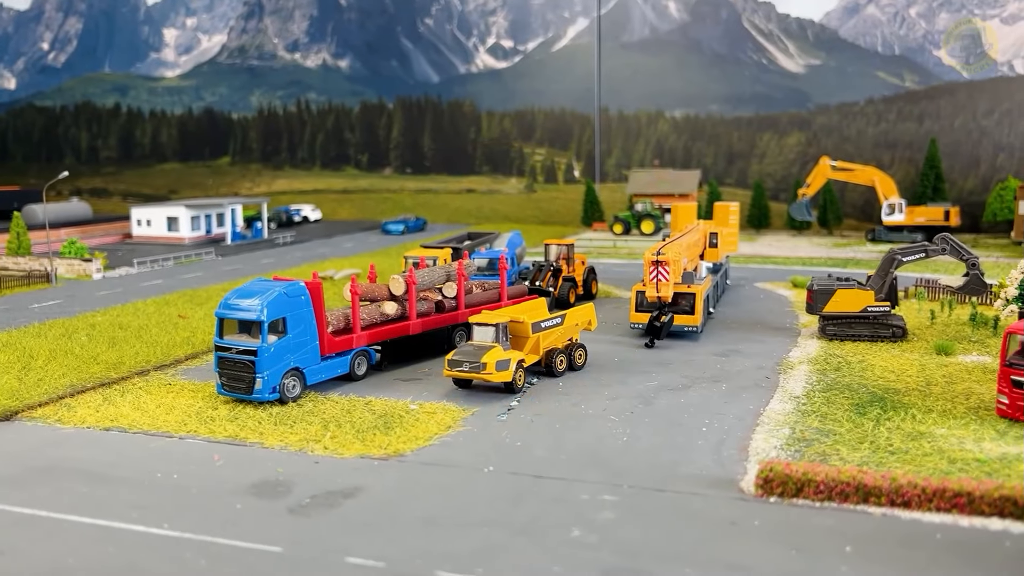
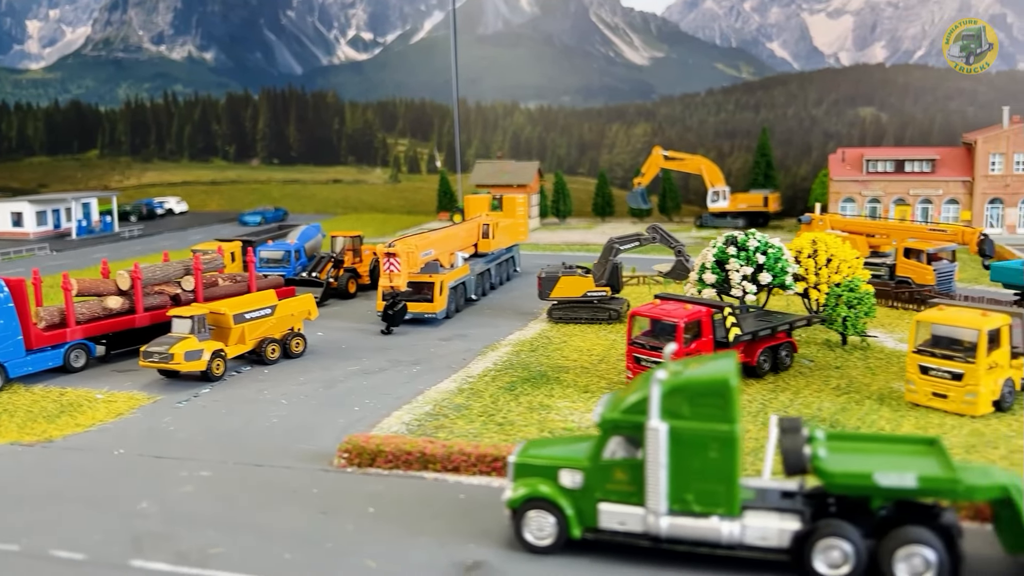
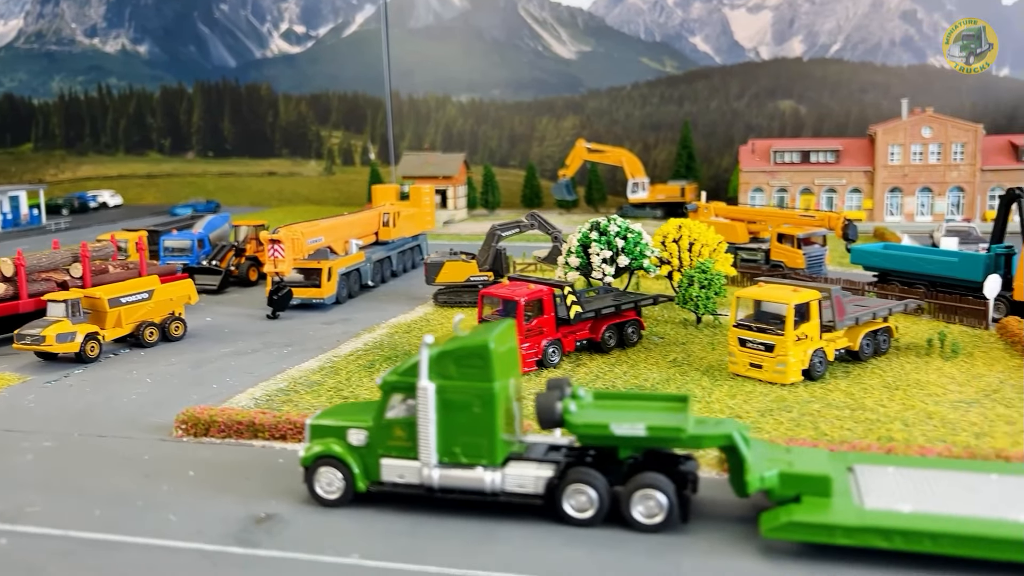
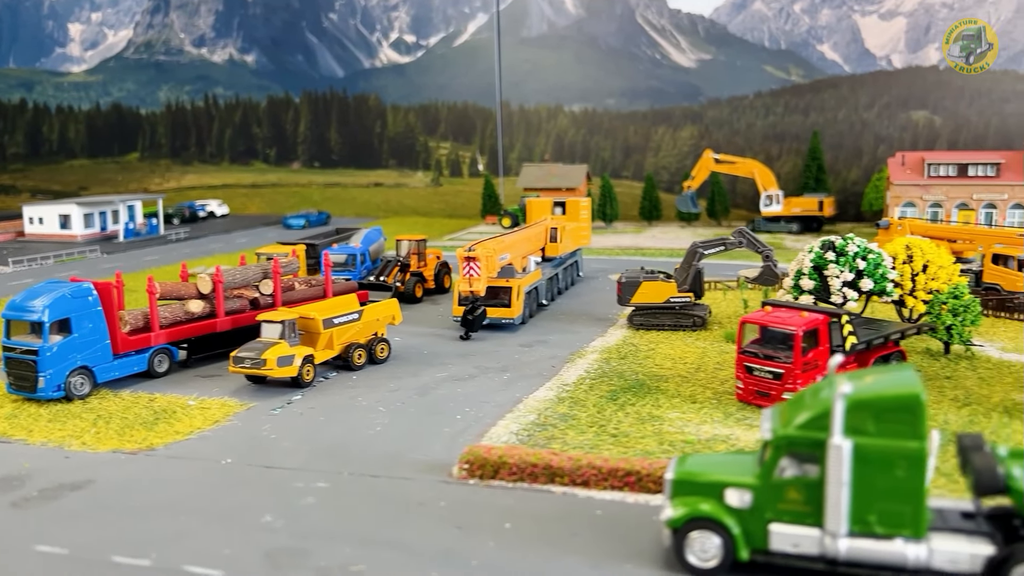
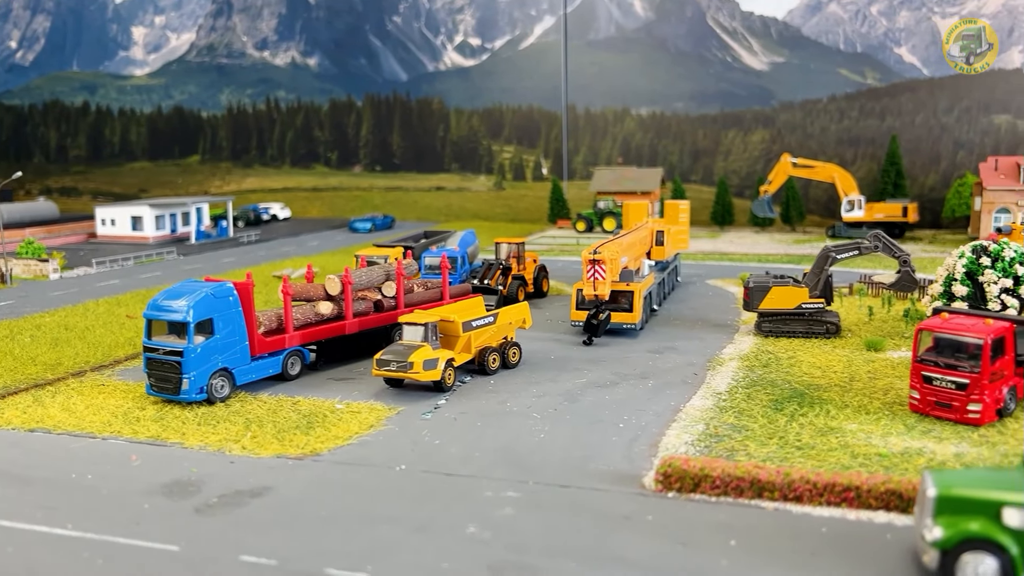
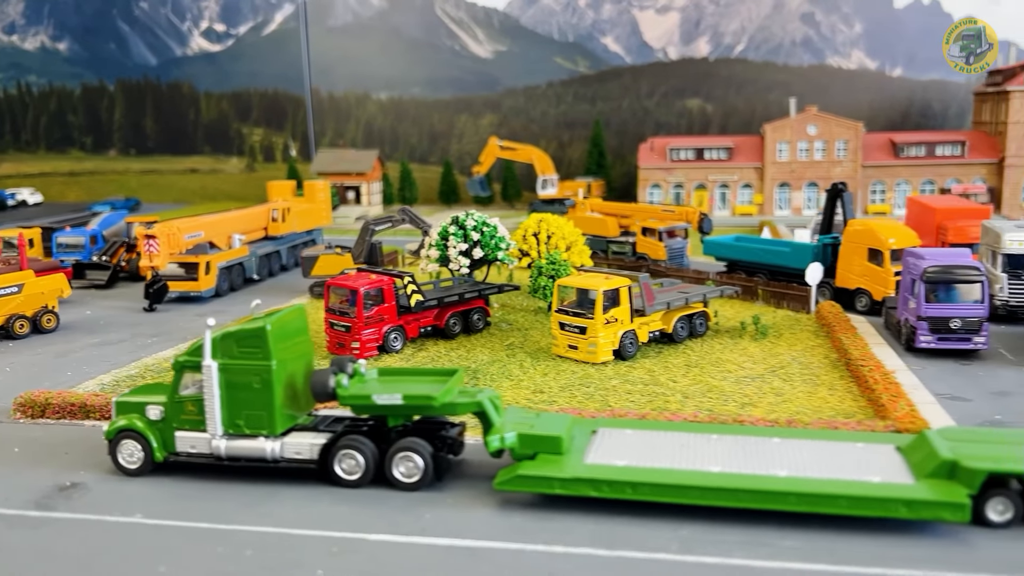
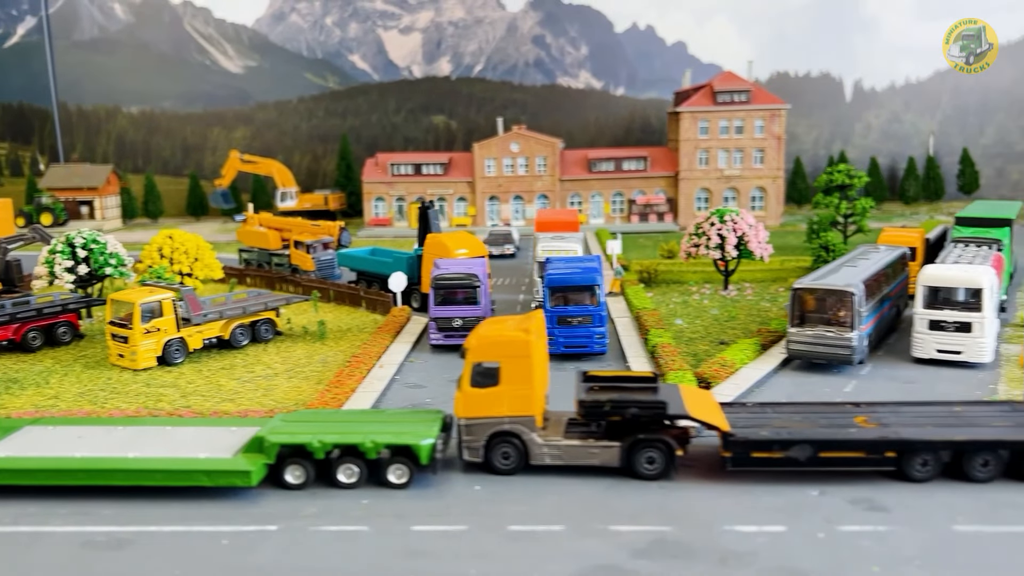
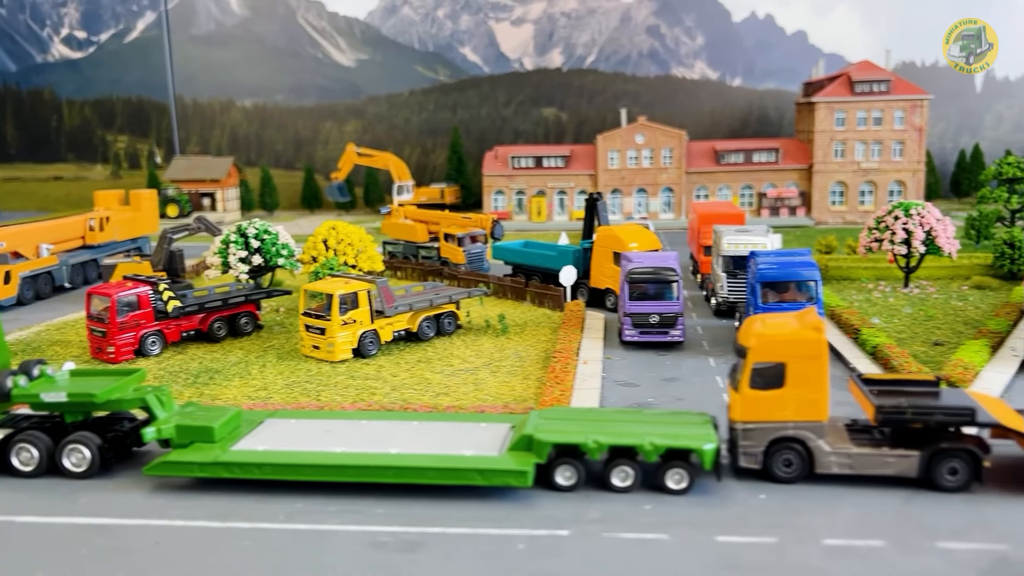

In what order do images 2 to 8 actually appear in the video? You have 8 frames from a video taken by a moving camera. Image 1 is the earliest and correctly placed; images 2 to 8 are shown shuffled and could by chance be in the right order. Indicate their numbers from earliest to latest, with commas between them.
5, 4, 2, 3, 6, 8, 7
